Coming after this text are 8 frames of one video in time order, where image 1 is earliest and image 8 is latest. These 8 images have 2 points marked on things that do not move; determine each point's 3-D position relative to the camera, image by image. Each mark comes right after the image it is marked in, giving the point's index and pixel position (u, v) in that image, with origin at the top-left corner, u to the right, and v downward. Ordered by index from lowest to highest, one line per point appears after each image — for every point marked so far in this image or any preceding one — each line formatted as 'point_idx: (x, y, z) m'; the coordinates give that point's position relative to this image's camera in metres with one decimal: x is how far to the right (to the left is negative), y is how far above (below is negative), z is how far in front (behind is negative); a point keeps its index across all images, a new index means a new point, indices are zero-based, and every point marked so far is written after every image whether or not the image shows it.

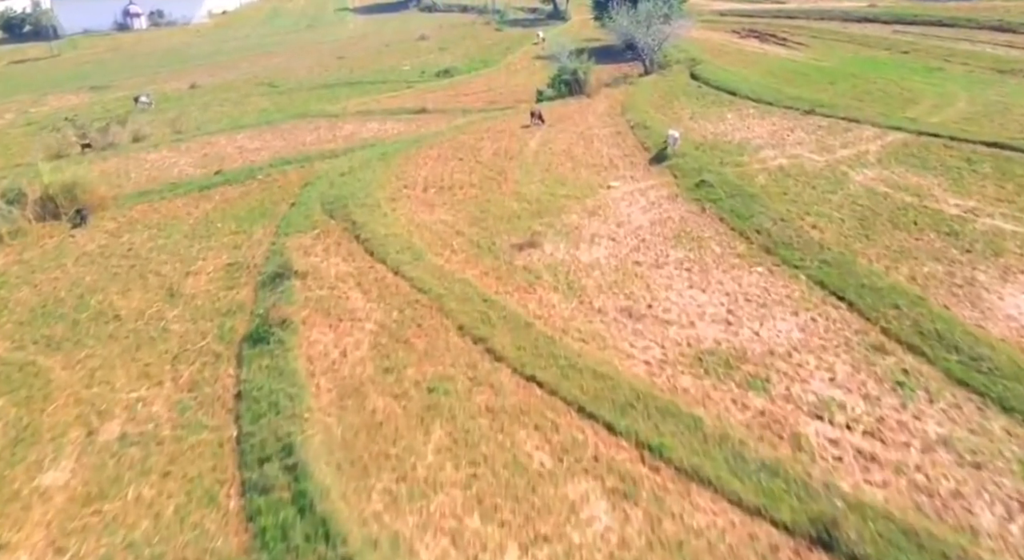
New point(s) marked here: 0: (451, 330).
0: (-1.4, -1.1, +14.3) m
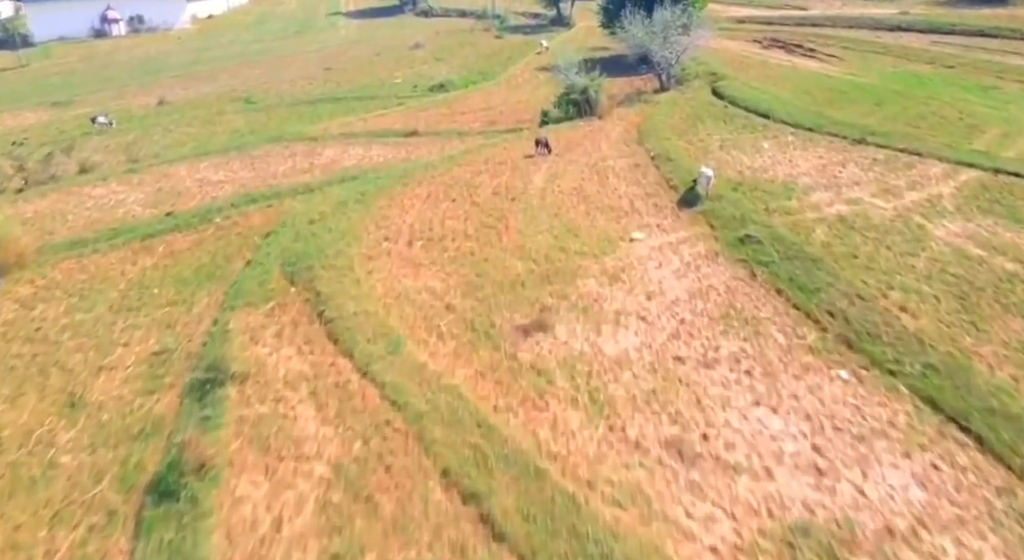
0: (-1.3, -3.2, +10.3) m
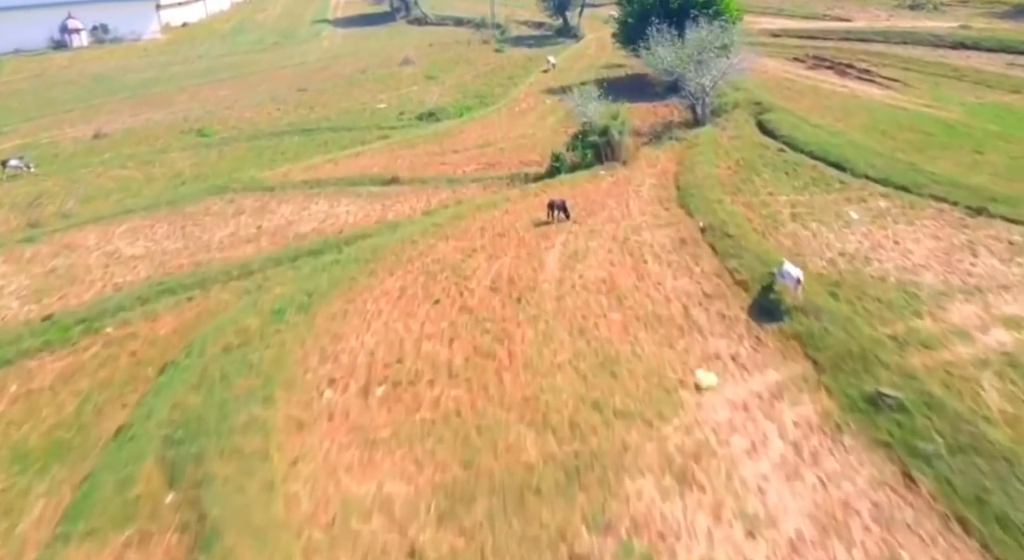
0: (-1.2, -6.4, +4.2) m
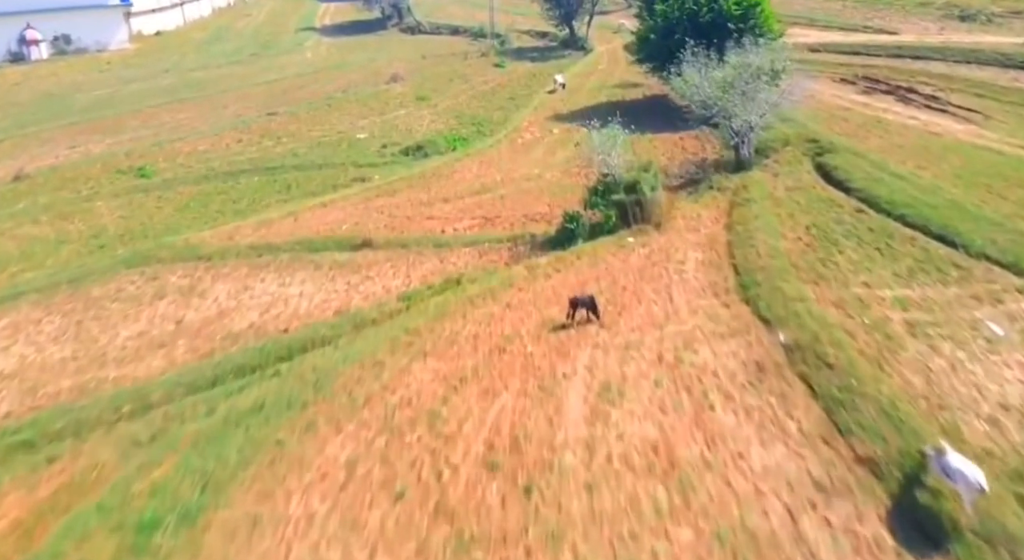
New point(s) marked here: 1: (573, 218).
0: (-1.1, -9.2, -1.2) m
1: (+1.9, +1.9, +19.5) m
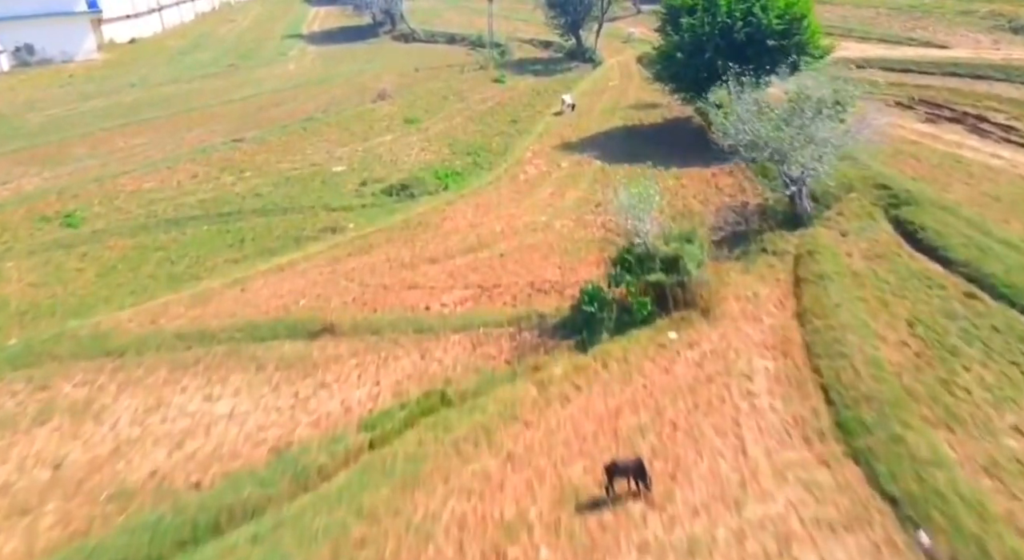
0: (-1.0, -11.6, -5.7) m
1: (+1.9, -0.5, +15.0) m
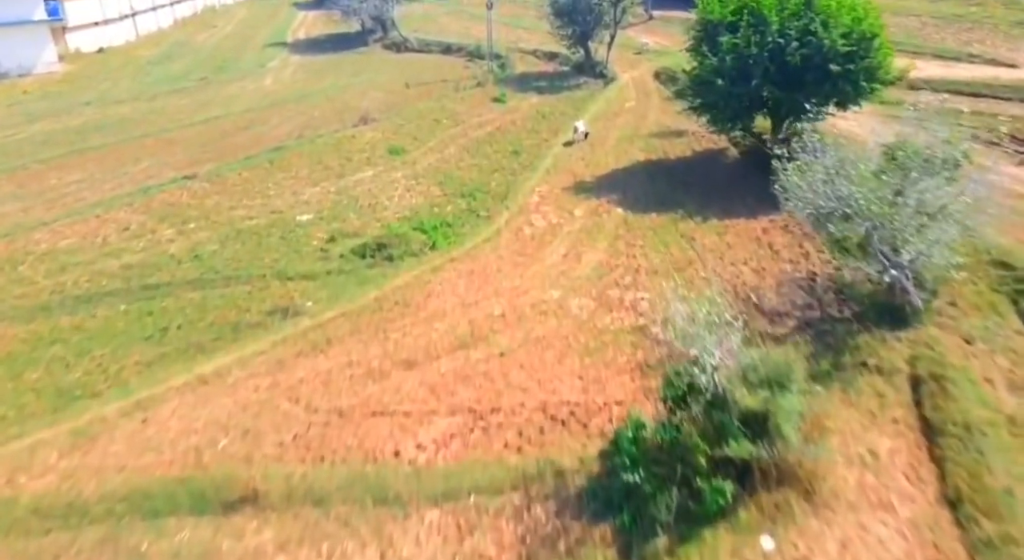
0: (-1.0, -14.1, -10.6) m
1: (+2.0, -3.1, +10.1) m
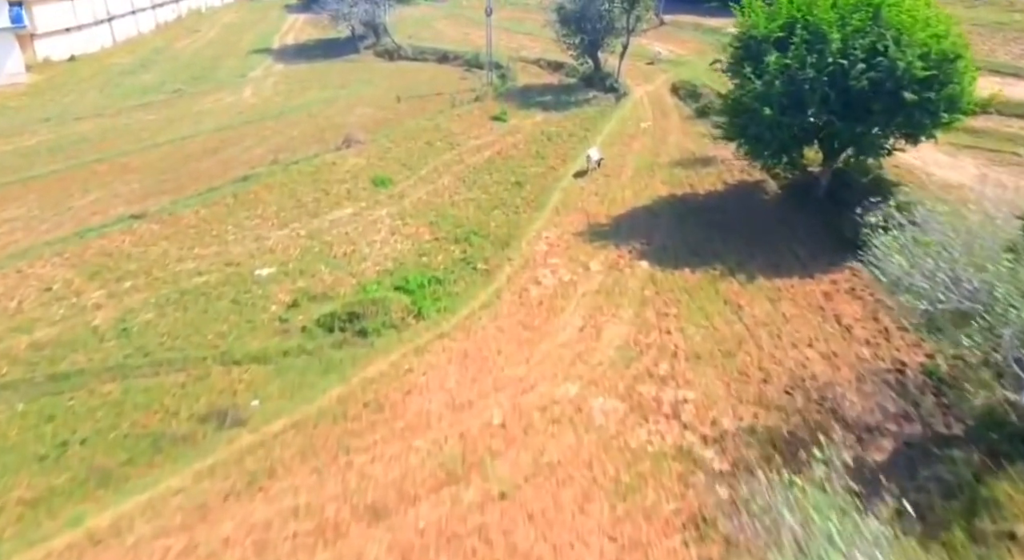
0: (-0.9, -16.0, -14.5) m
1: (+2.1, -5.1, +6.3) m
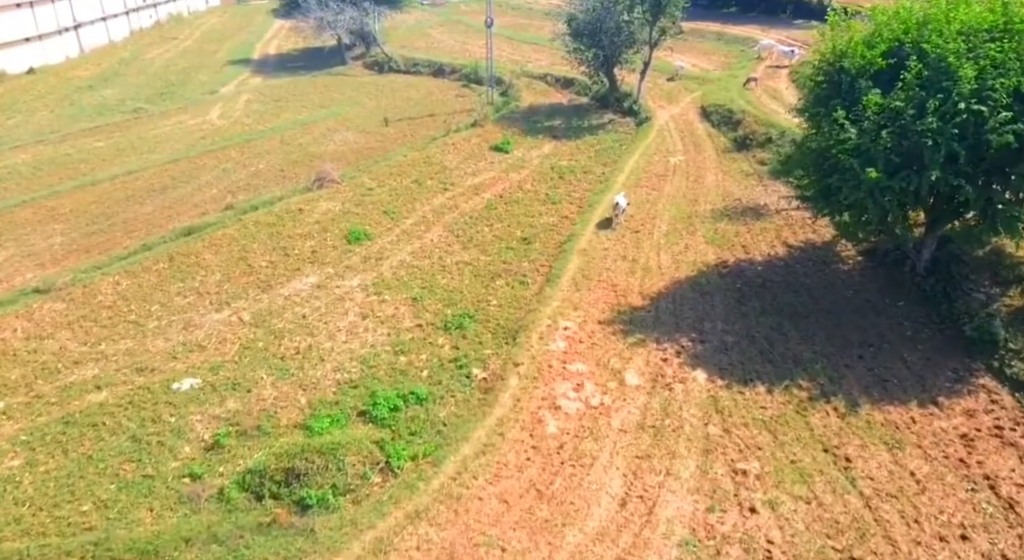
0: (-0.7, -18.5, -19.4) m
1: (+2.3, -7.6, +1.3) m
